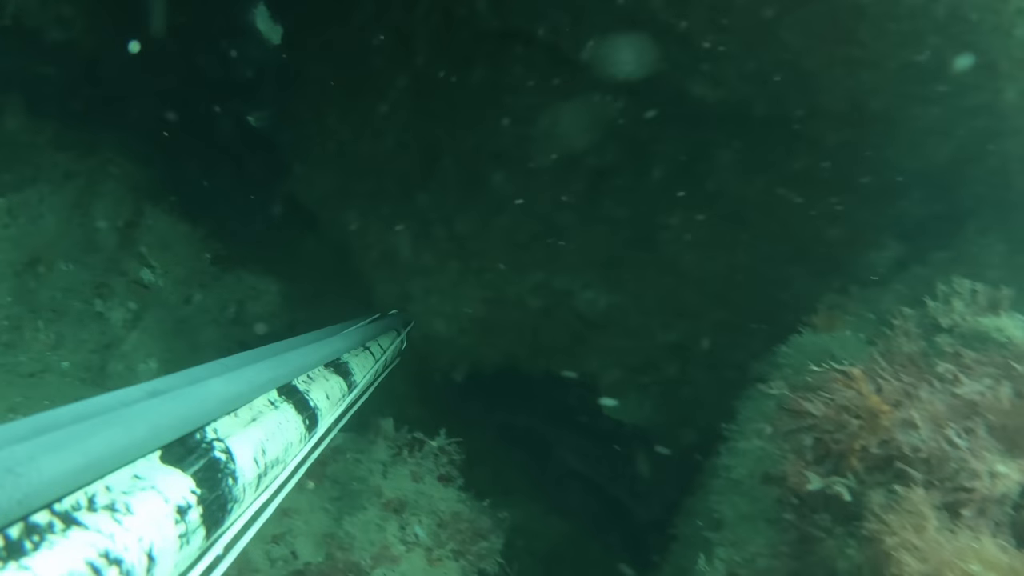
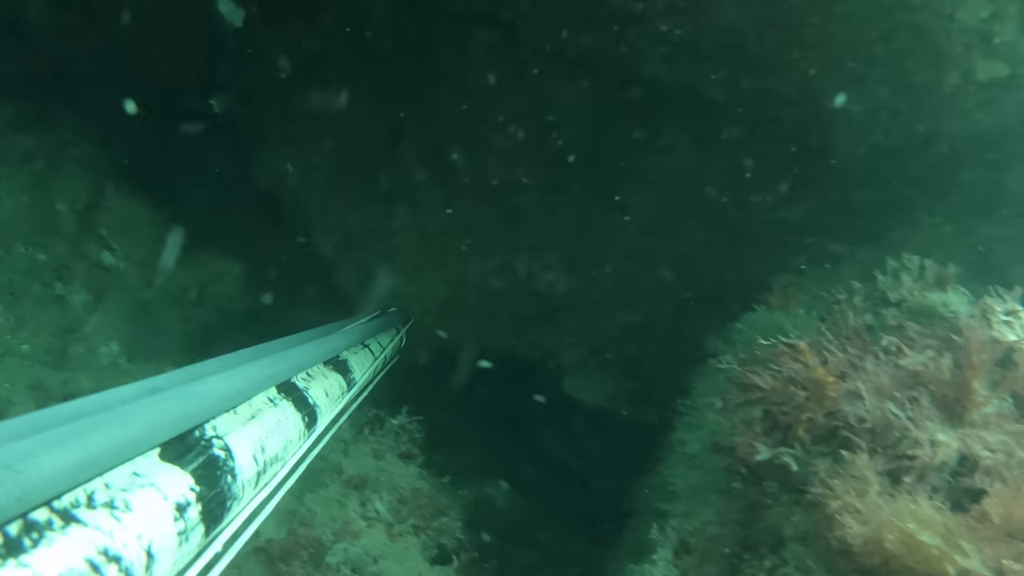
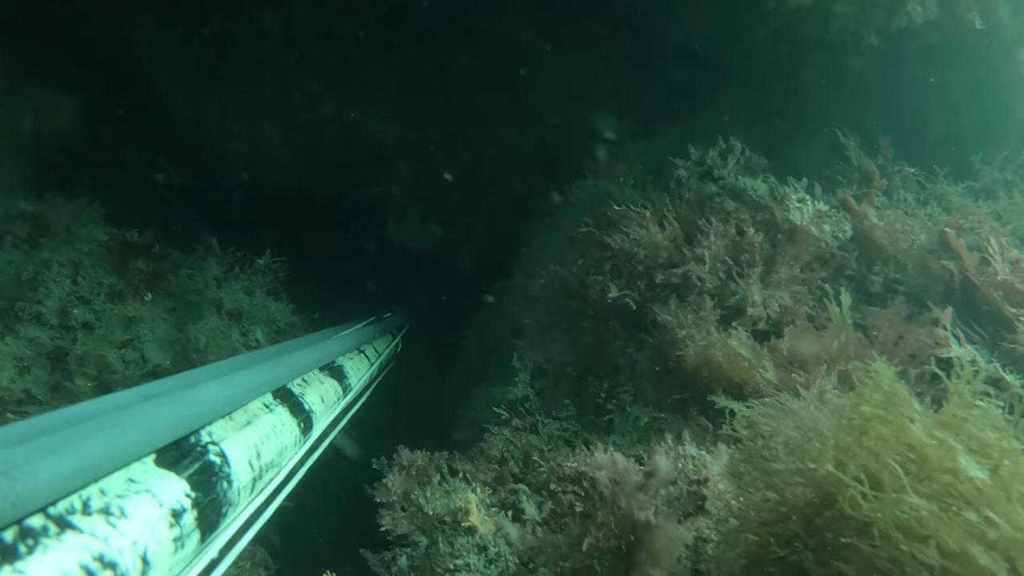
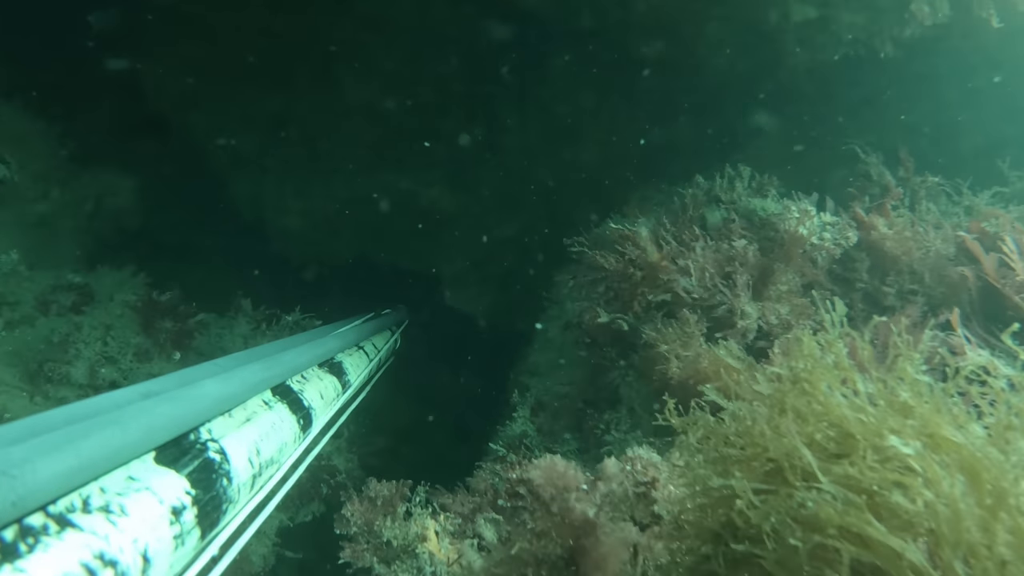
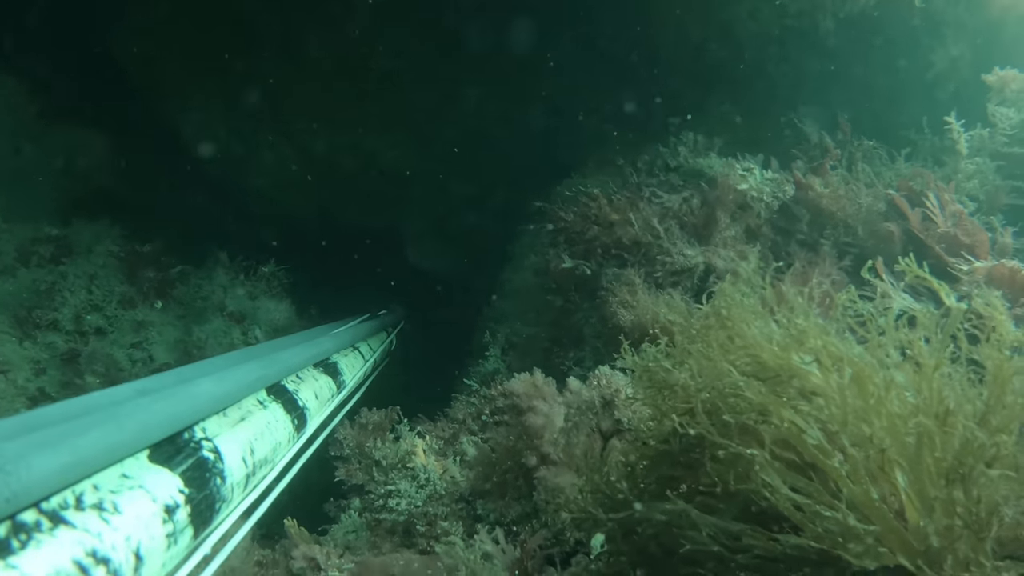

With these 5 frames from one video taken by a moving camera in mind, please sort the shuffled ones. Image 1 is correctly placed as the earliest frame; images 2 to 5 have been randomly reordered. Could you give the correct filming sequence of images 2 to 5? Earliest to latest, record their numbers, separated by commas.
2, 4, 5, 3
